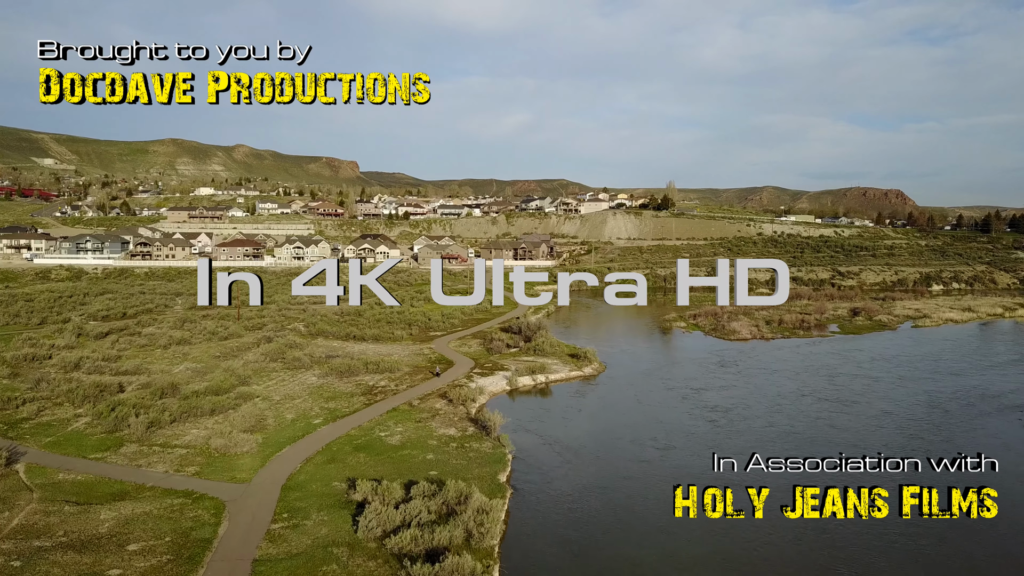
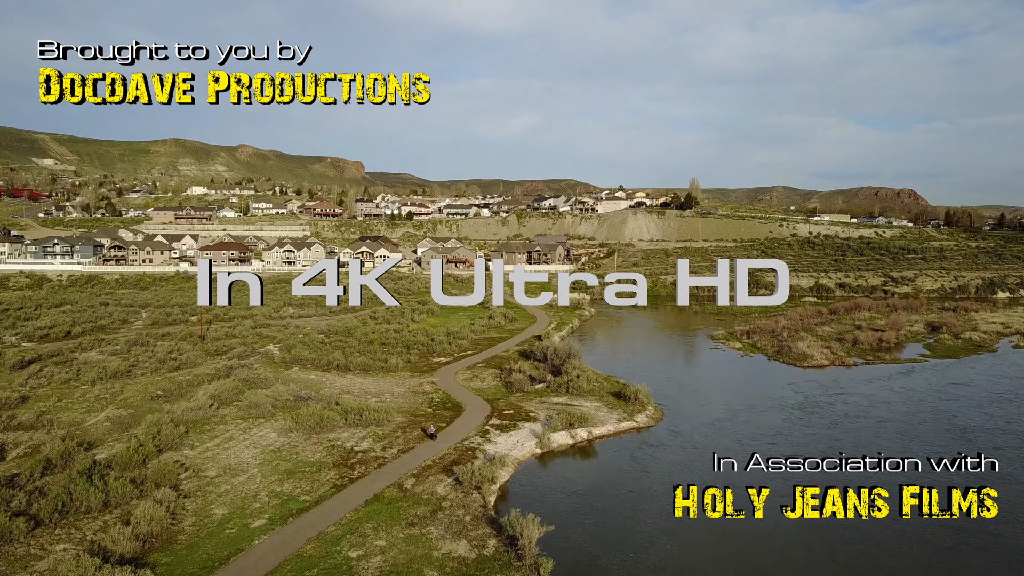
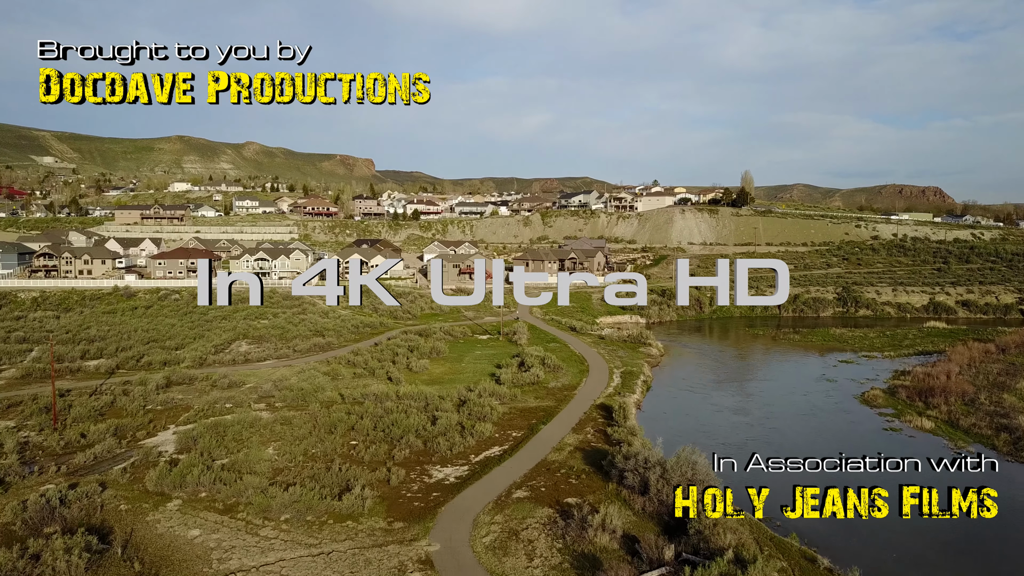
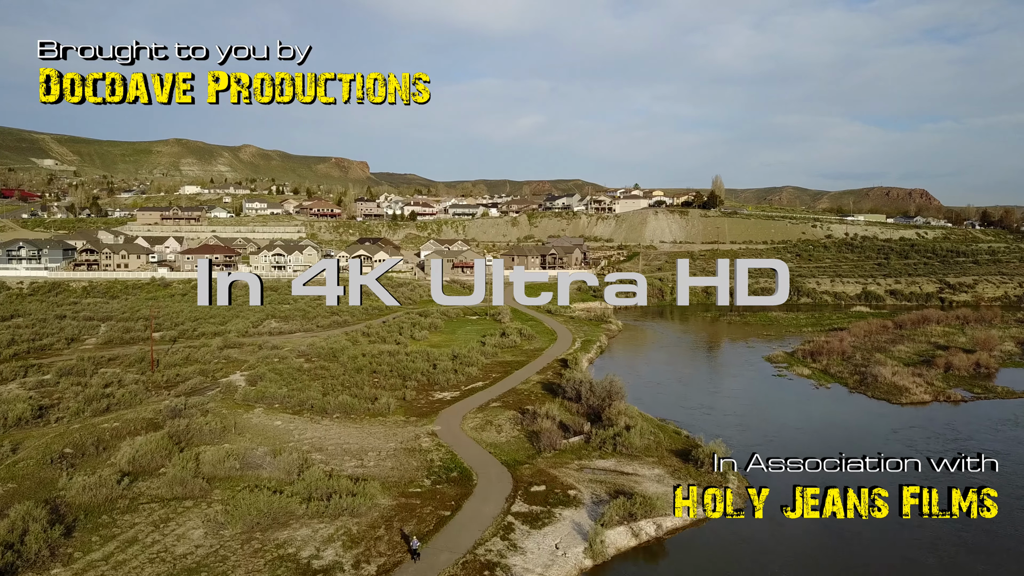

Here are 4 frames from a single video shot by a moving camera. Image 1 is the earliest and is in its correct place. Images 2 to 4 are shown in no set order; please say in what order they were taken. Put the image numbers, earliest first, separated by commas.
2, 4, 3
